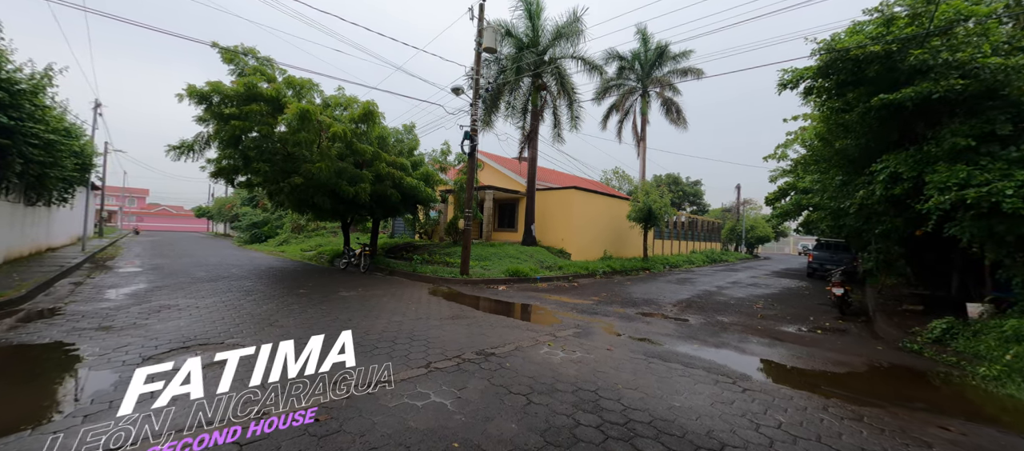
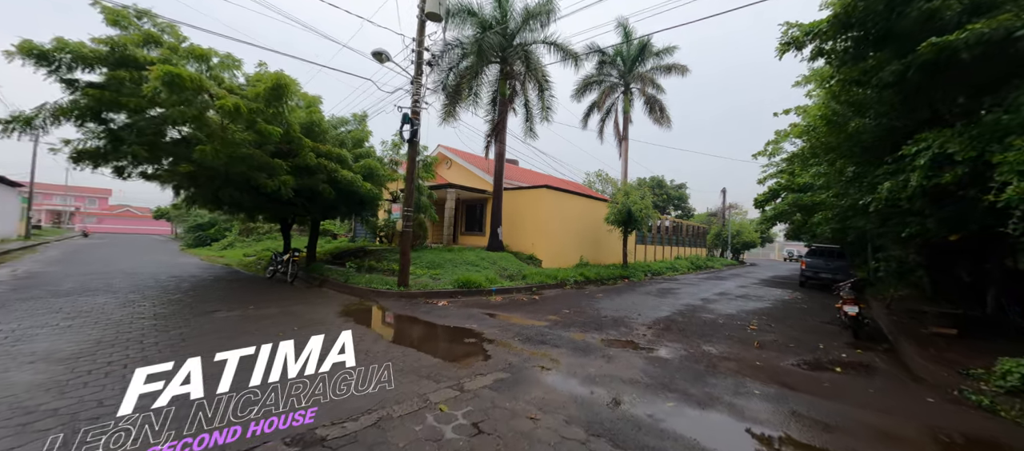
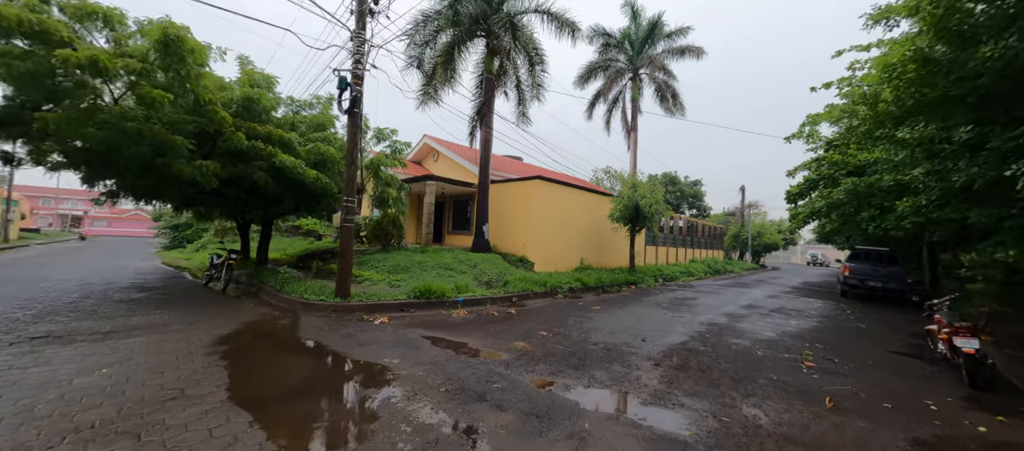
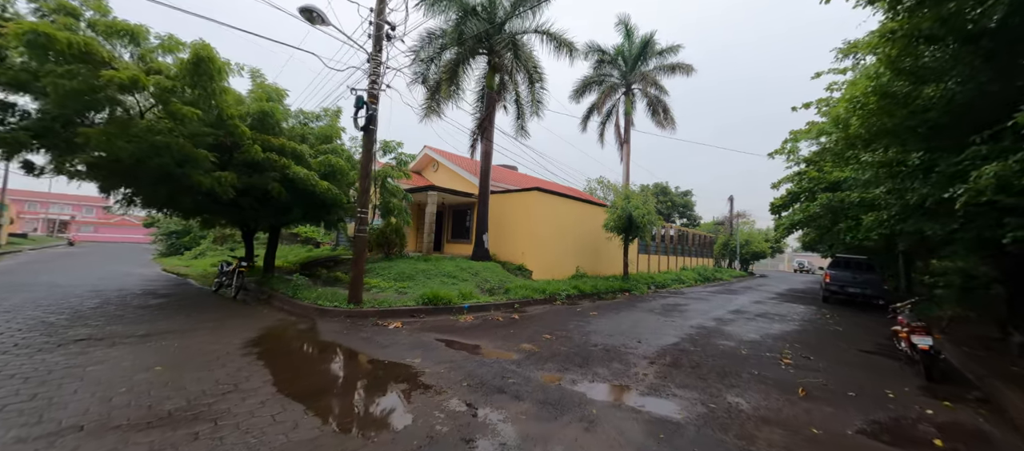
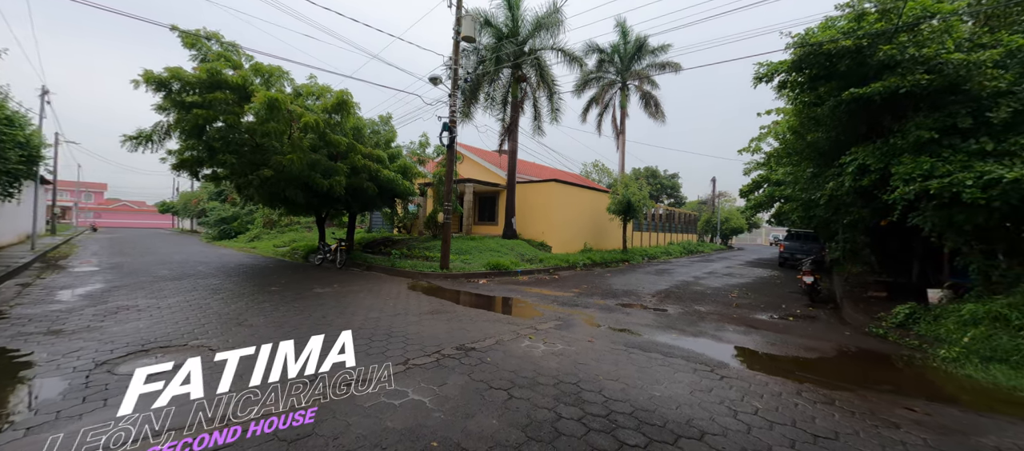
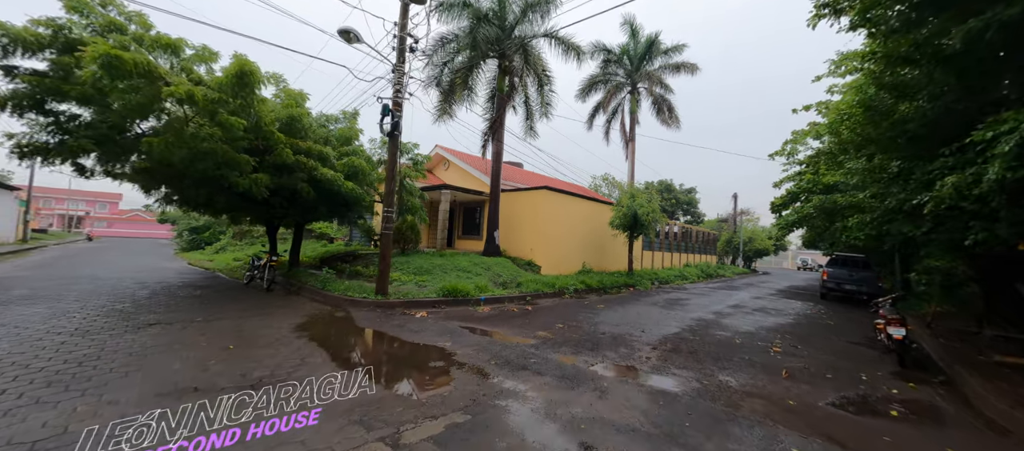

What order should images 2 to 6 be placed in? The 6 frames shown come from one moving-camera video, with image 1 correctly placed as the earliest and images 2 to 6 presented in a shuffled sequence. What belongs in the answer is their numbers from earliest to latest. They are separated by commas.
5, 2, 6, 4, 3
